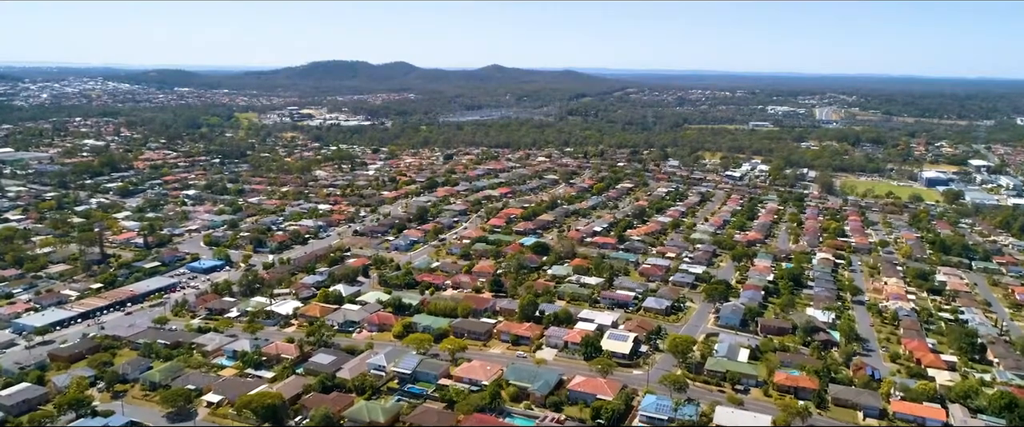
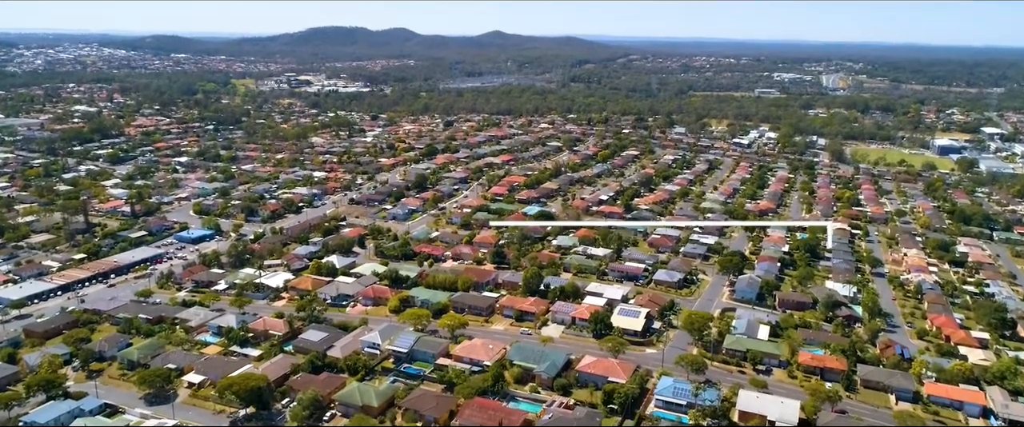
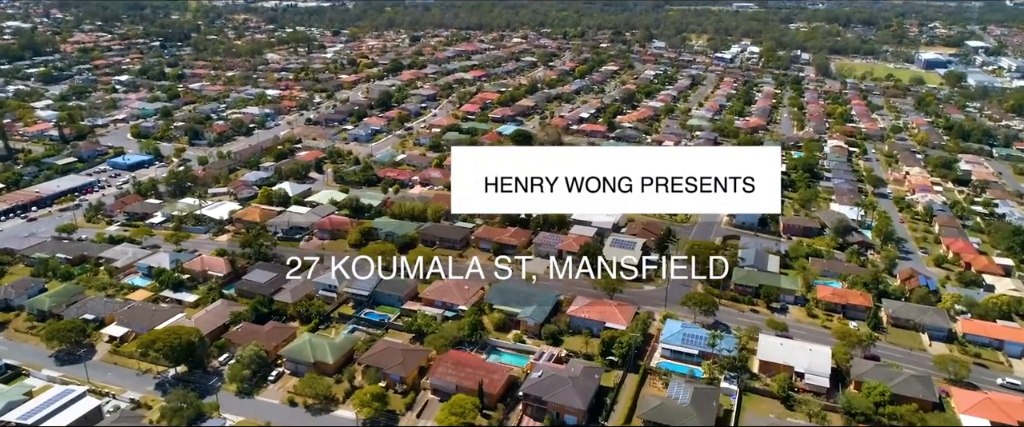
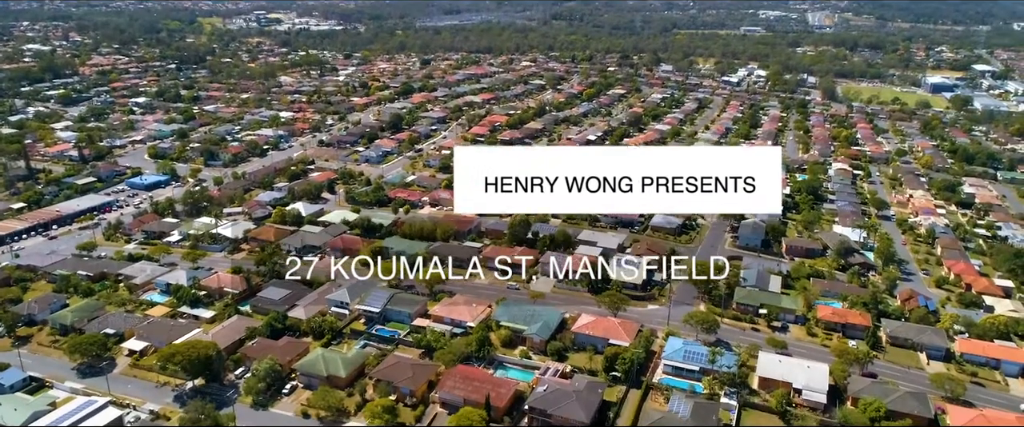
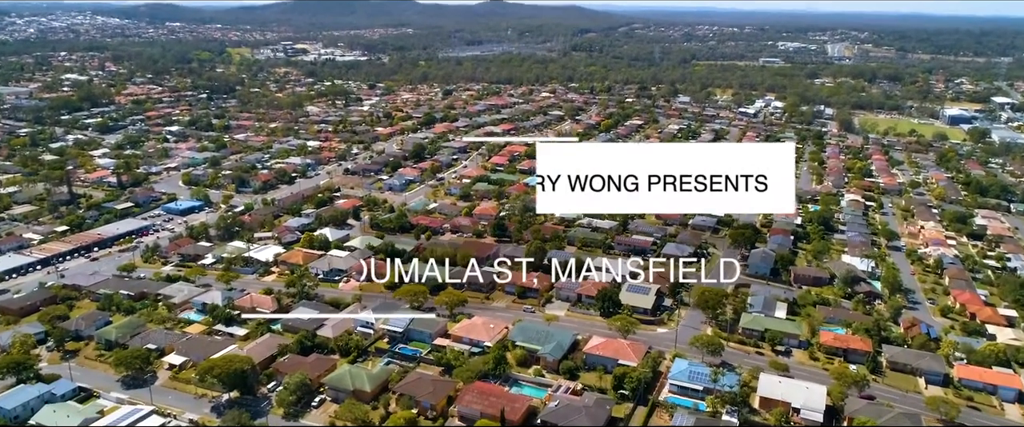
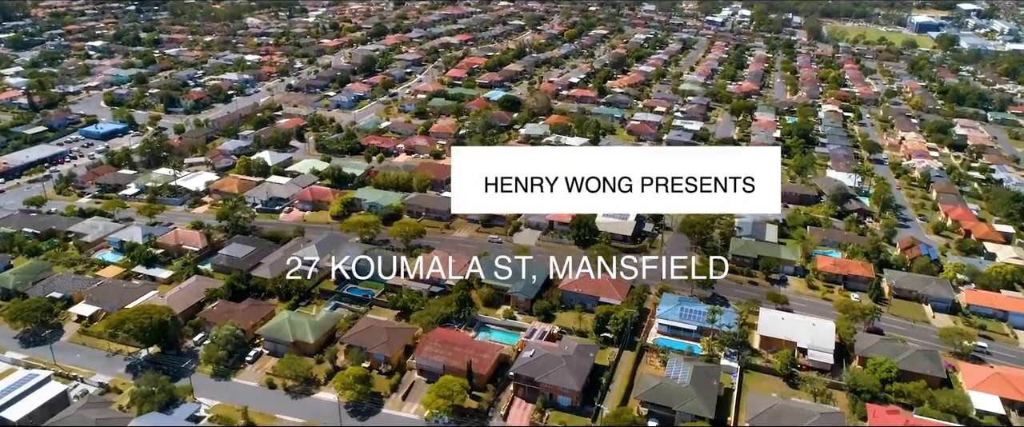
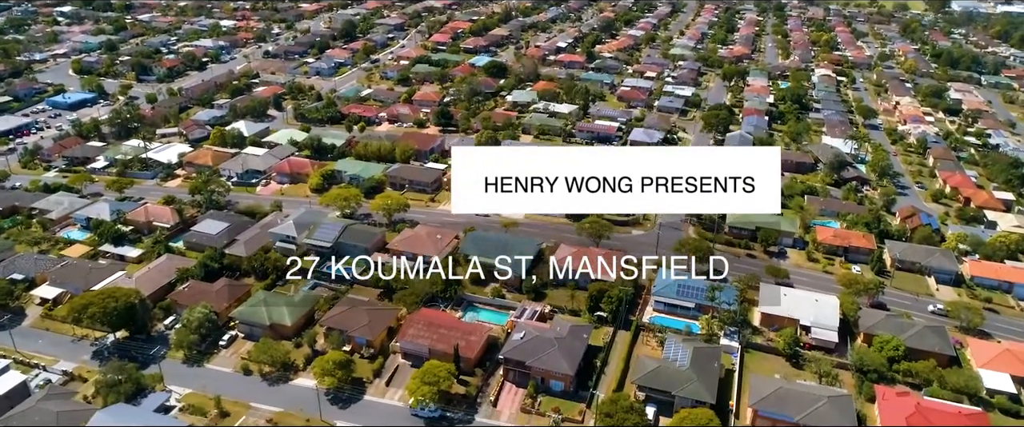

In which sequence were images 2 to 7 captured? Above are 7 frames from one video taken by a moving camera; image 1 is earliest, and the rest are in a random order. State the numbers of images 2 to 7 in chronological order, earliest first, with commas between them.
2, 5, 4, 3, 6, 7
